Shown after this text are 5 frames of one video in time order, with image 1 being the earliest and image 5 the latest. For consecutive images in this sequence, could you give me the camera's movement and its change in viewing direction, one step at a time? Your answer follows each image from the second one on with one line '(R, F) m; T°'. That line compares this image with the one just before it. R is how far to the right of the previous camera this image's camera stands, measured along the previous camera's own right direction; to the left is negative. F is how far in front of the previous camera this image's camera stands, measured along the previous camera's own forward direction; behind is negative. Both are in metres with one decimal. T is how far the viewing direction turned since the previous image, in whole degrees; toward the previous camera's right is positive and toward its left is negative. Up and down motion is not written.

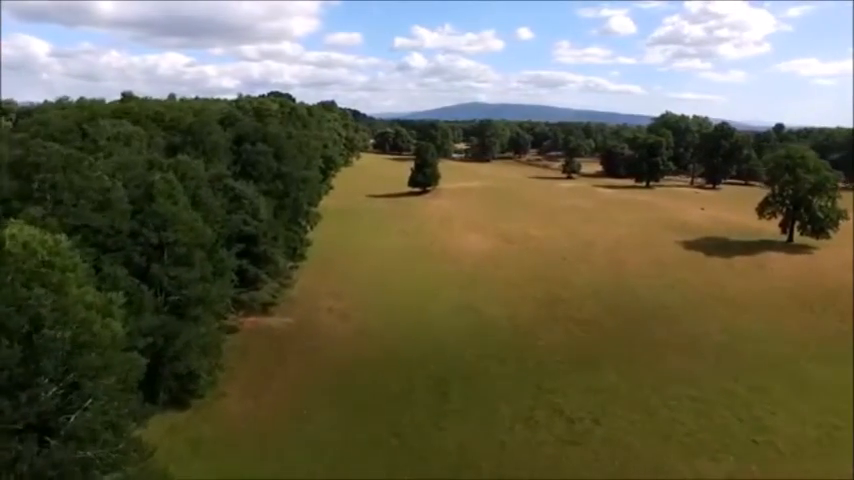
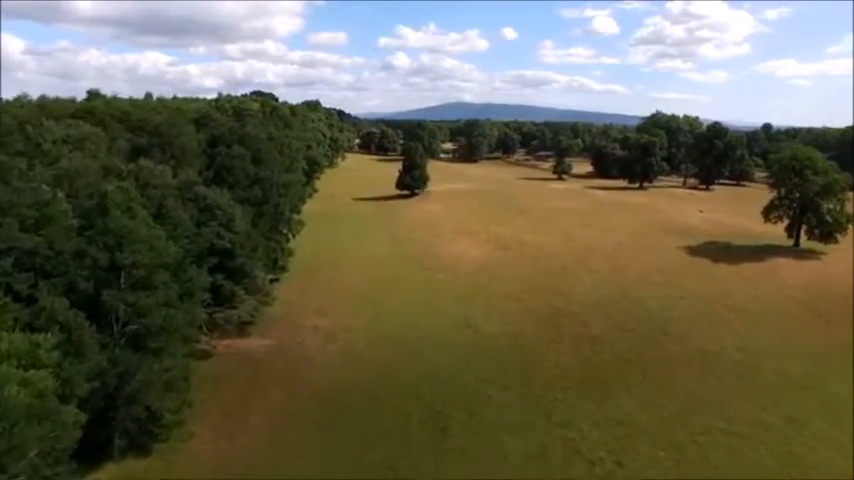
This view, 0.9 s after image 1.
(-0.4, +2.8) m; +1°
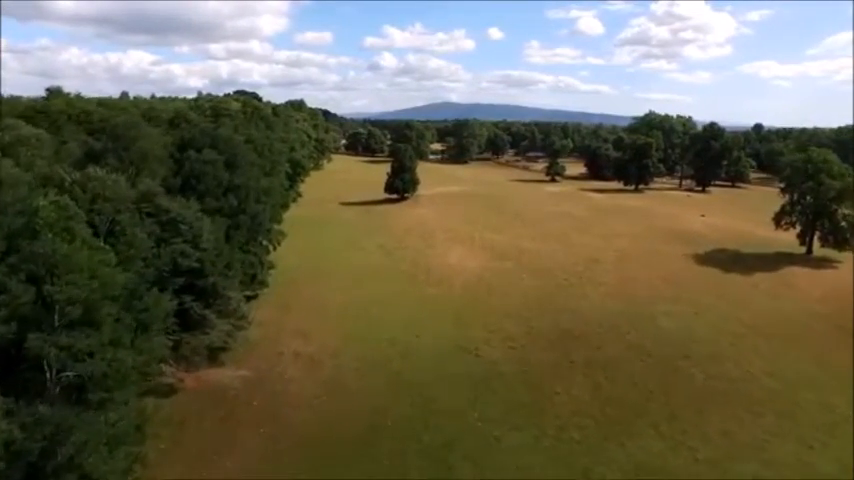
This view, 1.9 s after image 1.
(-0.4, +3.1) m; +1°
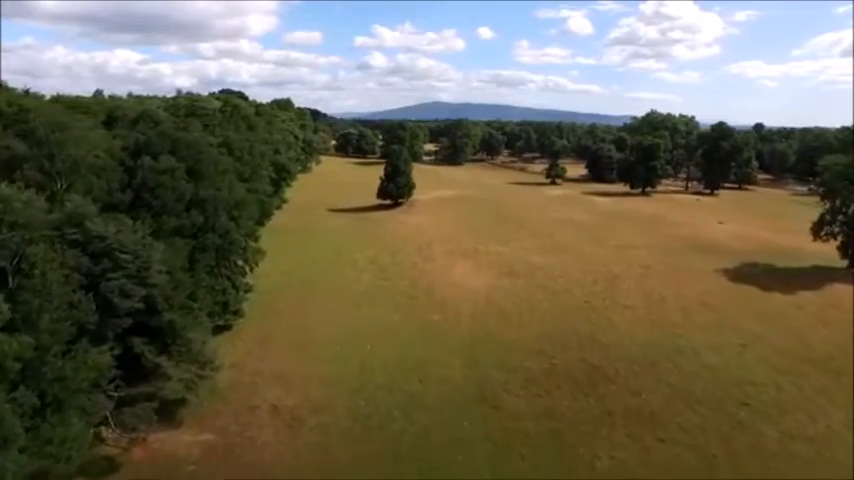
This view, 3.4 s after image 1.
(-0.6, +4.9) m; +1°
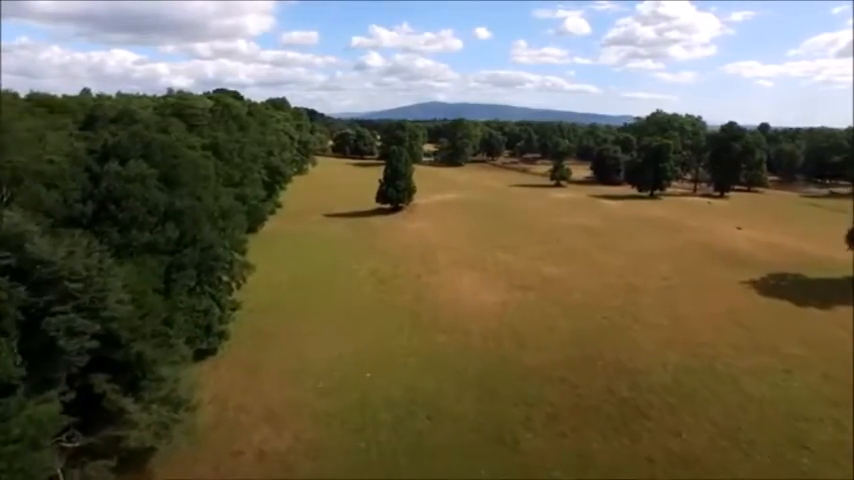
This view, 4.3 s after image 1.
(-0.5, +3.0) m; 0°
